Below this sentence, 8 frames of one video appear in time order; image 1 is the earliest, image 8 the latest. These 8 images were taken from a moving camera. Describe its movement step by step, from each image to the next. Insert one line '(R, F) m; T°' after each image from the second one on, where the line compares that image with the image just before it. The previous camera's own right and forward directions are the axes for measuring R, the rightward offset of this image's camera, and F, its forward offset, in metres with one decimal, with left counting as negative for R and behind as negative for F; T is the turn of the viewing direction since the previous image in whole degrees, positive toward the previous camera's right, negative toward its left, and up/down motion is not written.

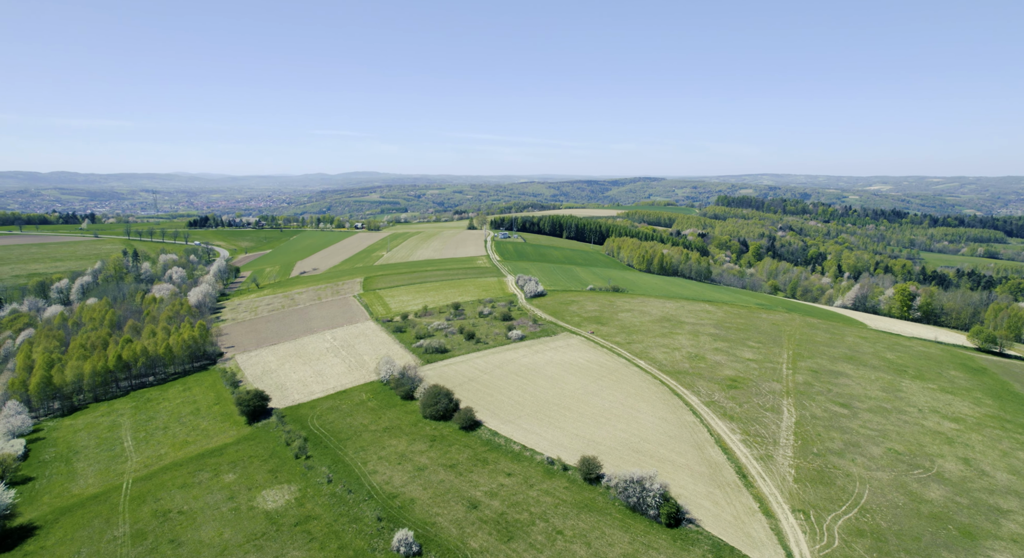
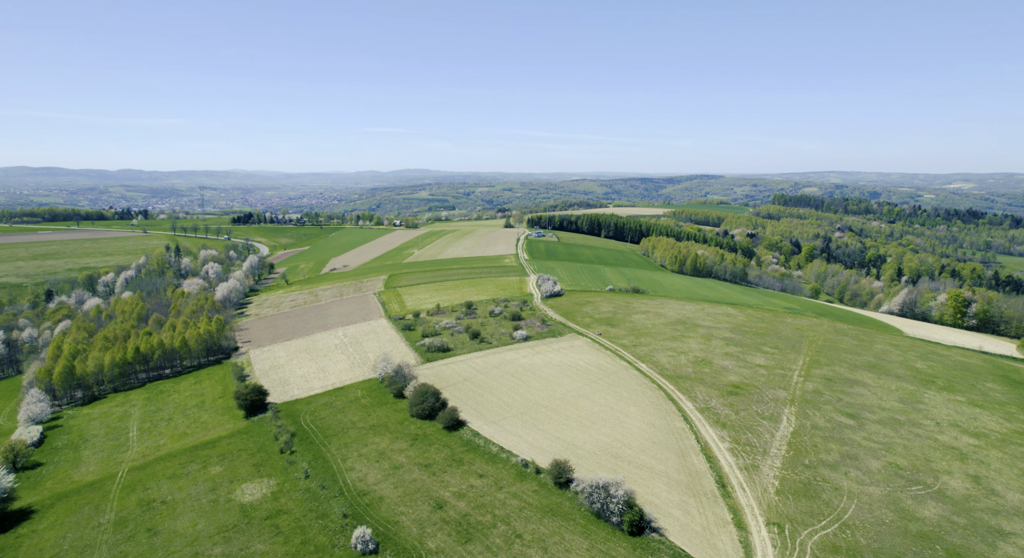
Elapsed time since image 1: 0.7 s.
(+2.4, +0.3) m; -3°
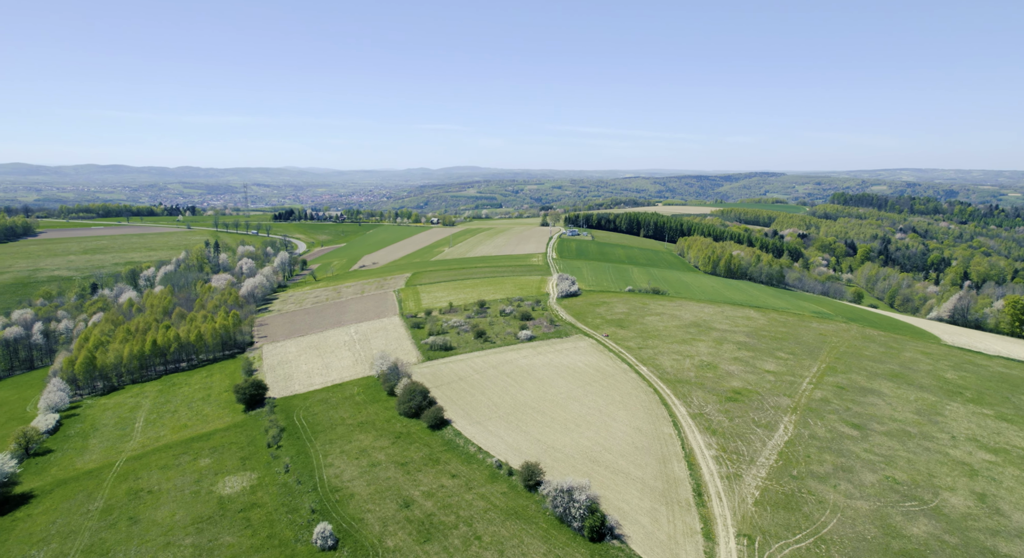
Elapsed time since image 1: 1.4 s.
(+2.3, +0.2) m; -3°
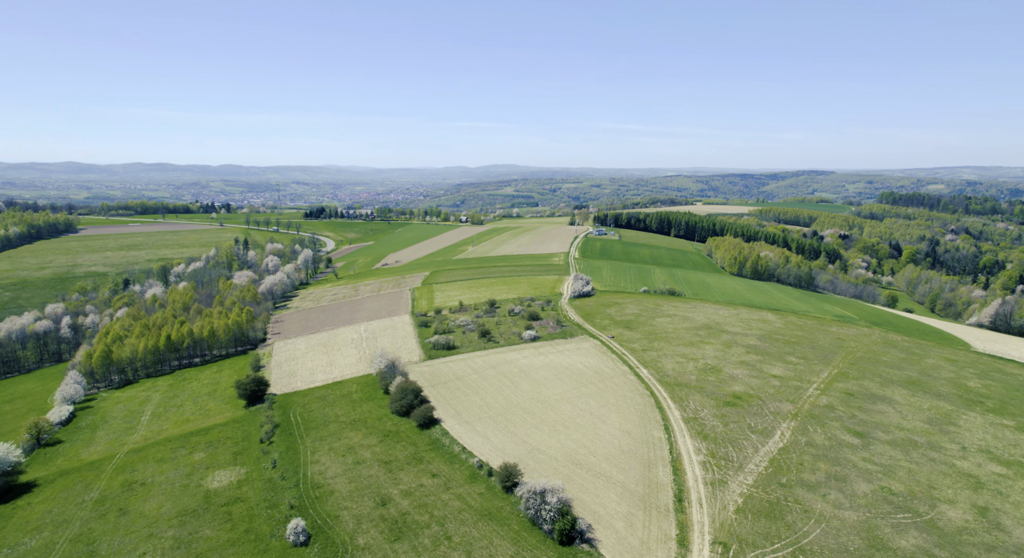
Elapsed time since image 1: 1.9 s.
(+1.8, +0.1) m; -2°
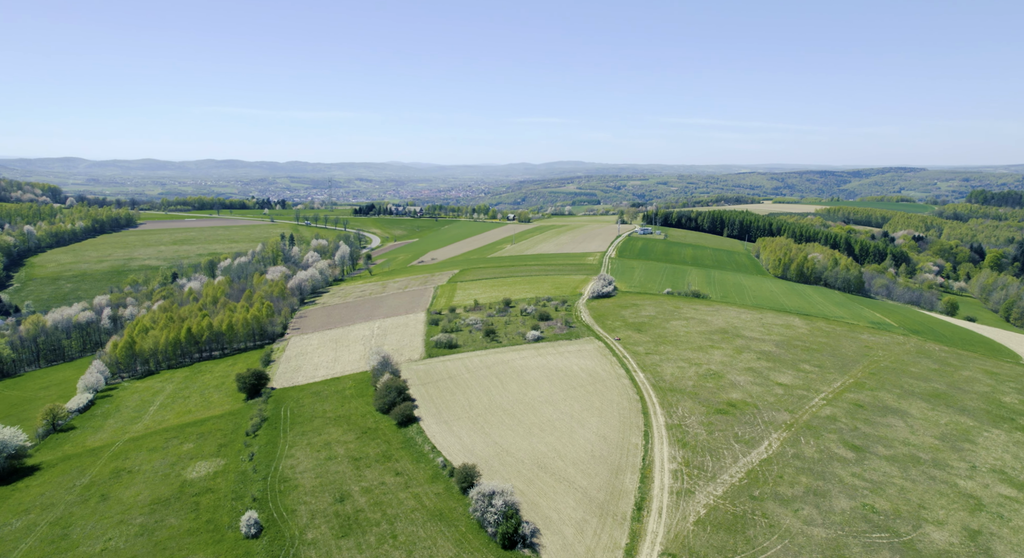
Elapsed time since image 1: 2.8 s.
(+3.1, +0.2) m; -4°
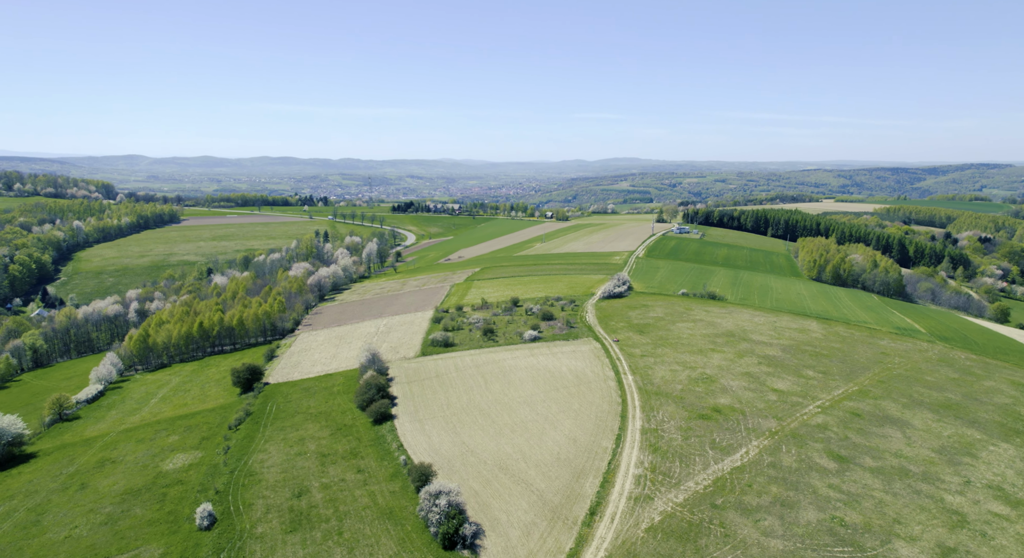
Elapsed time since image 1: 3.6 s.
(+2.9, +0.1) m; -3°
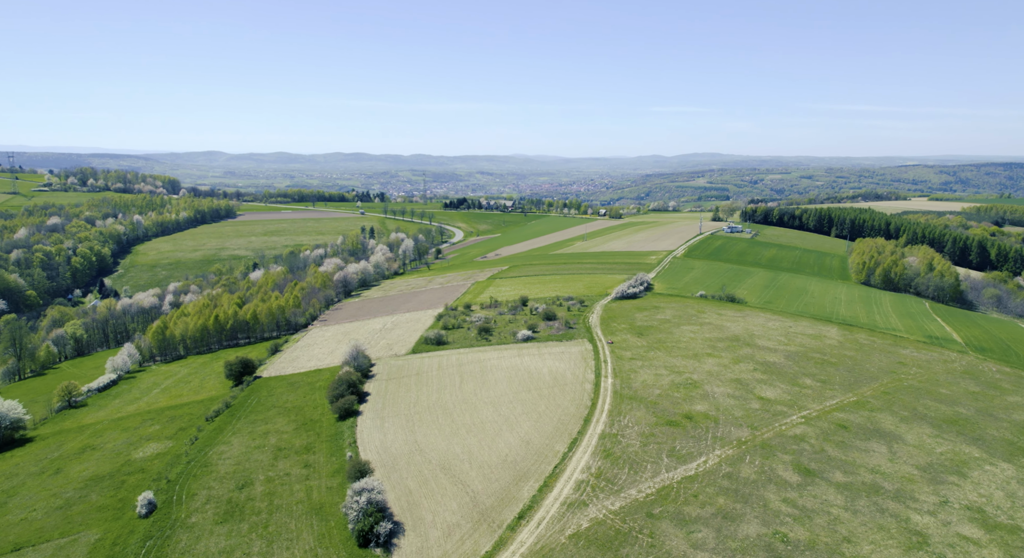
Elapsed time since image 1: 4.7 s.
(+4.3, 0.0) m; -4°
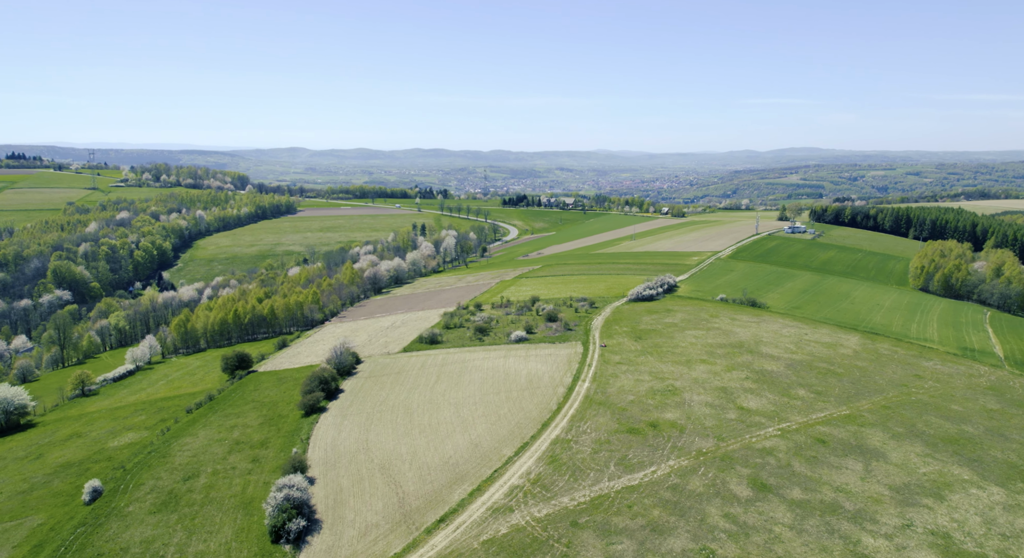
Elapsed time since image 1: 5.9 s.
(+4.8, -0.1) m; -5°
